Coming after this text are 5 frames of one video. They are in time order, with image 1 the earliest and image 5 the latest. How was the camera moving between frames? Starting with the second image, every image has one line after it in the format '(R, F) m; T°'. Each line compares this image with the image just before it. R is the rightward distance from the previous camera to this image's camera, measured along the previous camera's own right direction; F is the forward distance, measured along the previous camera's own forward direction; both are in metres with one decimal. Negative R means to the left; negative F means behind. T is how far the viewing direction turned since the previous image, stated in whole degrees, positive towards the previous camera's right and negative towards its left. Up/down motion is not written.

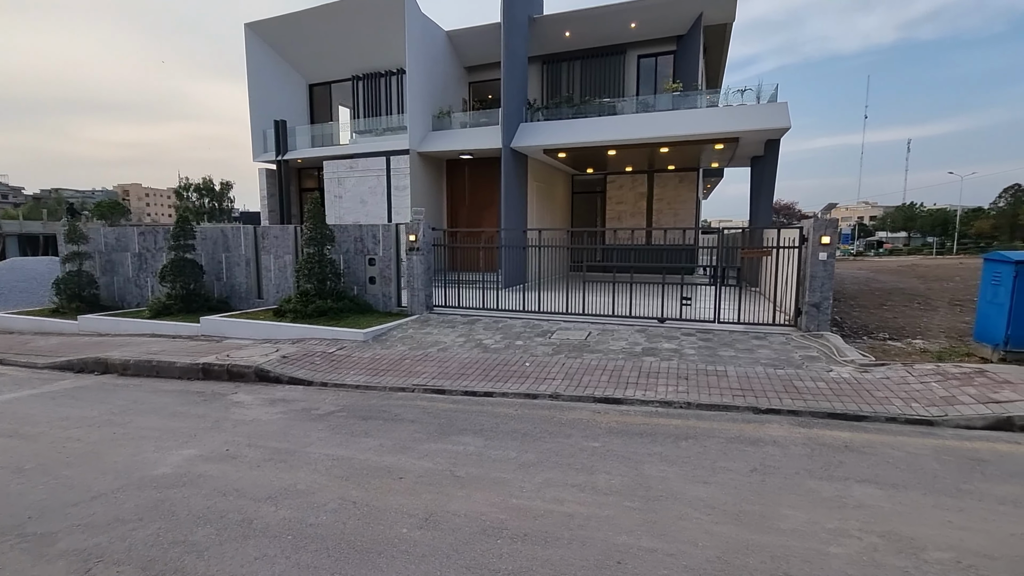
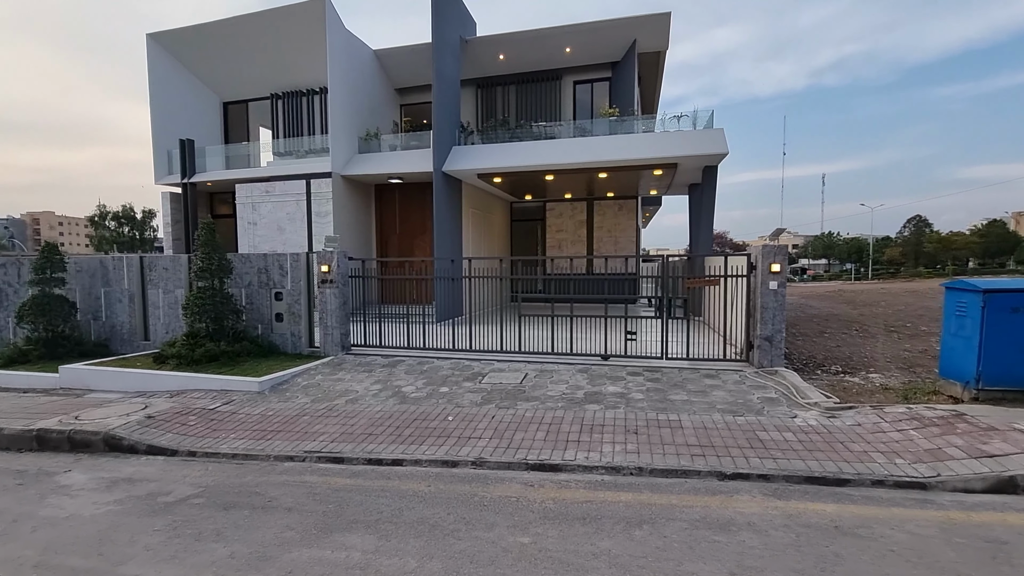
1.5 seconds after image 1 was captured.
(+0.3, +1.0) m; +6°
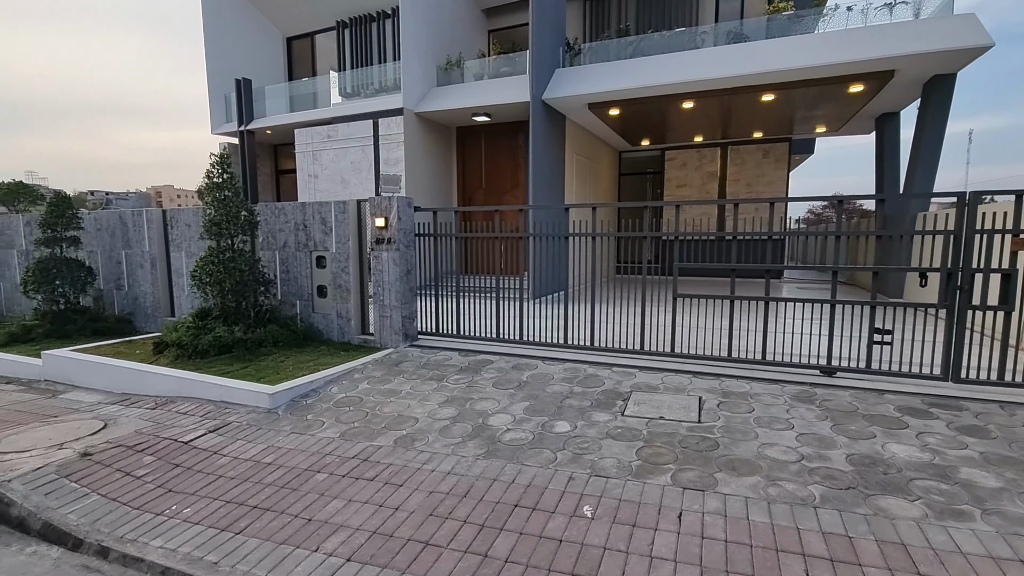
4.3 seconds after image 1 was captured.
(-0.7, +3.1) m; -9°
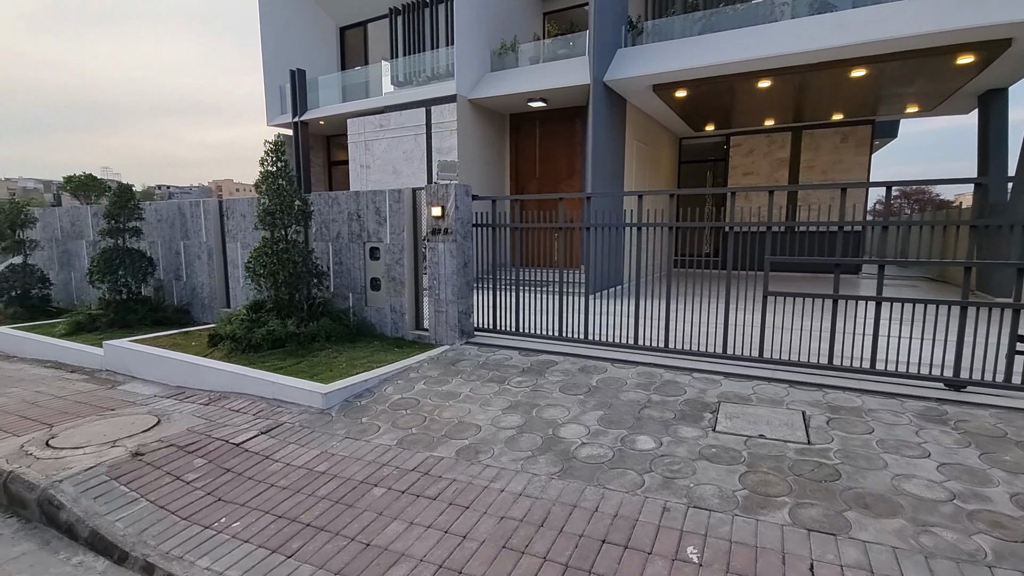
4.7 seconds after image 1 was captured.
(-0.2, +0.4) m; -5°
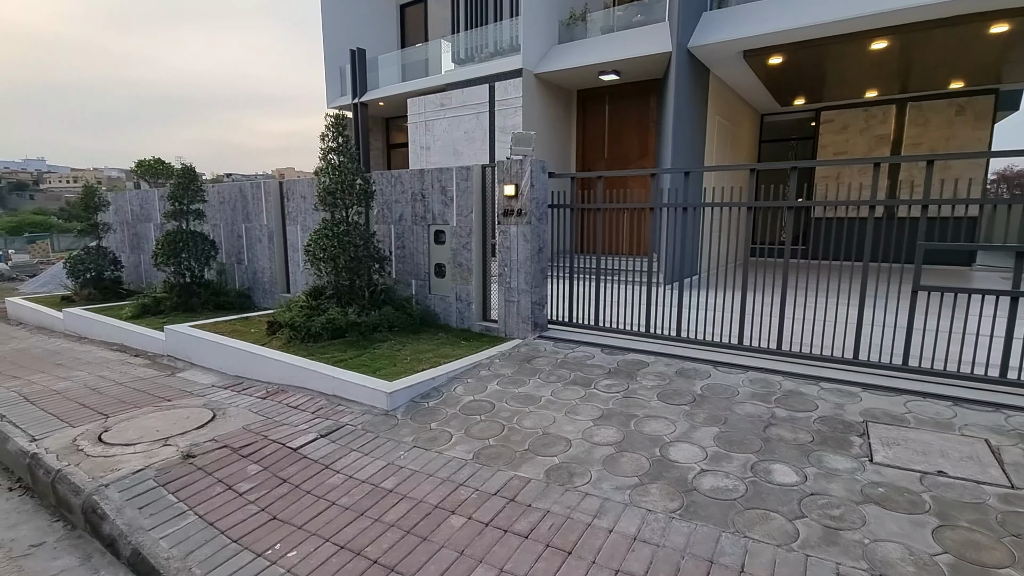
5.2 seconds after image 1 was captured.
(-0.3, +0.6) m; -5°
